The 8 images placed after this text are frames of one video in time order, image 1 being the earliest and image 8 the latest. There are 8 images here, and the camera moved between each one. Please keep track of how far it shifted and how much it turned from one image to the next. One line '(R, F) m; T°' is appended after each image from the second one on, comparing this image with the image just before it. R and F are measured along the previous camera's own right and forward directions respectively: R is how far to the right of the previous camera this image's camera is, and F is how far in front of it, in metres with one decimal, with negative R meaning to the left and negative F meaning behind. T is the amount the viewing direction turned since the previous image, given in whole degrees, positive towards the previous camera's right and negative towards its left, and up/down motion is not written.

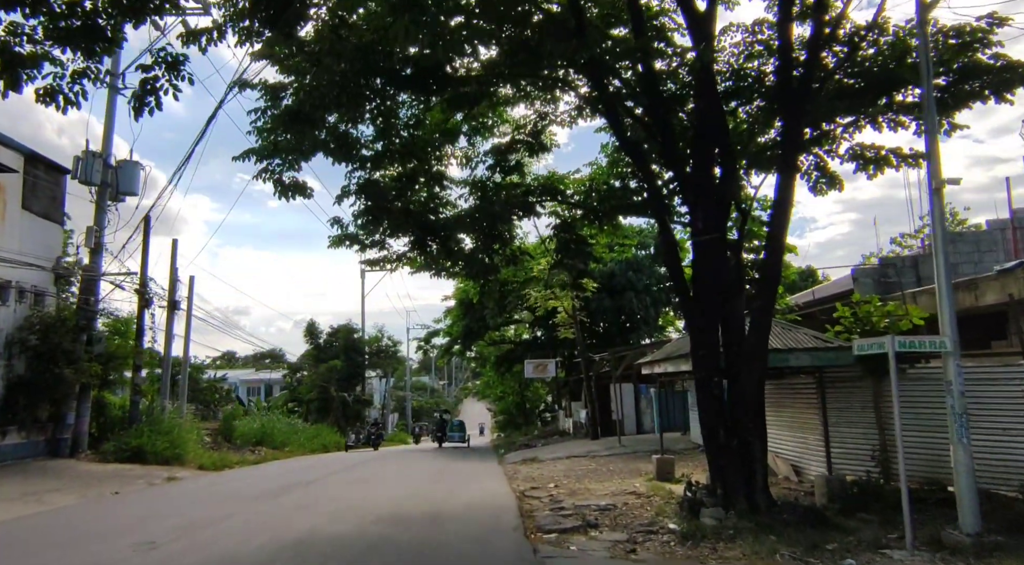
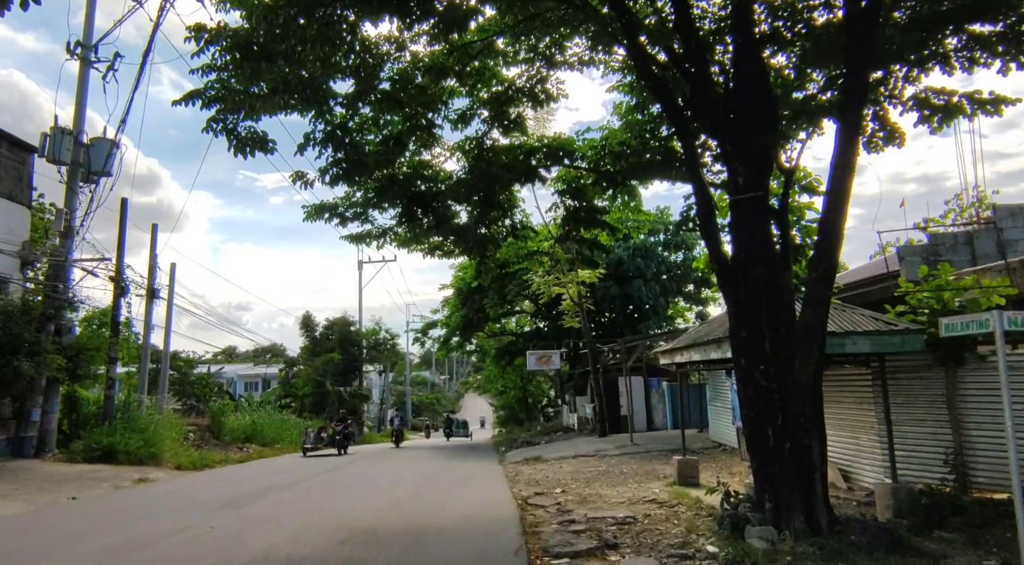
(0.0, +1.6) m; 0°
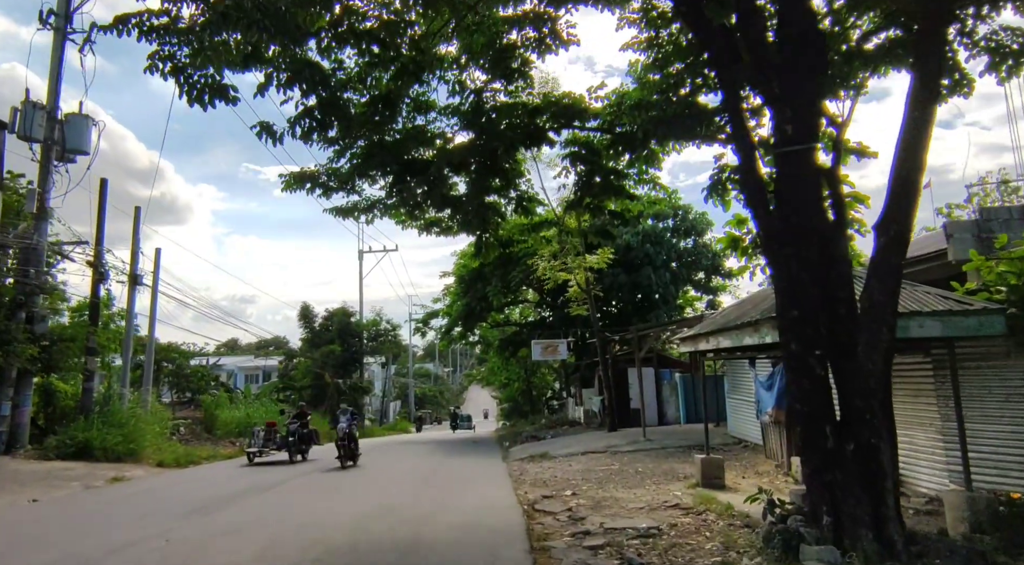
(0.0, +1.2) m; 0°
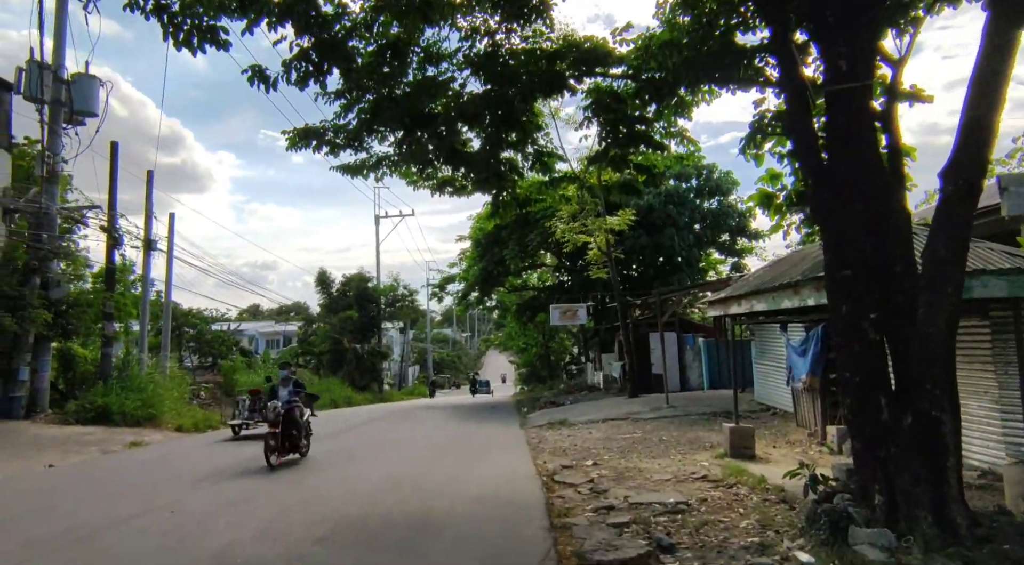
(0.0, +0.6) m; -1°
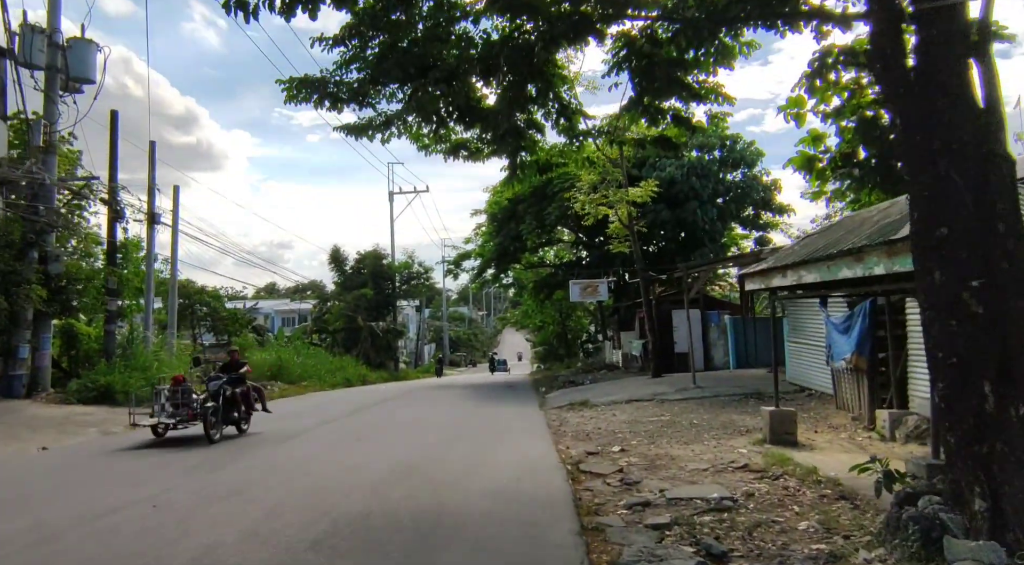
(-0.1, +0.8) m; -1°
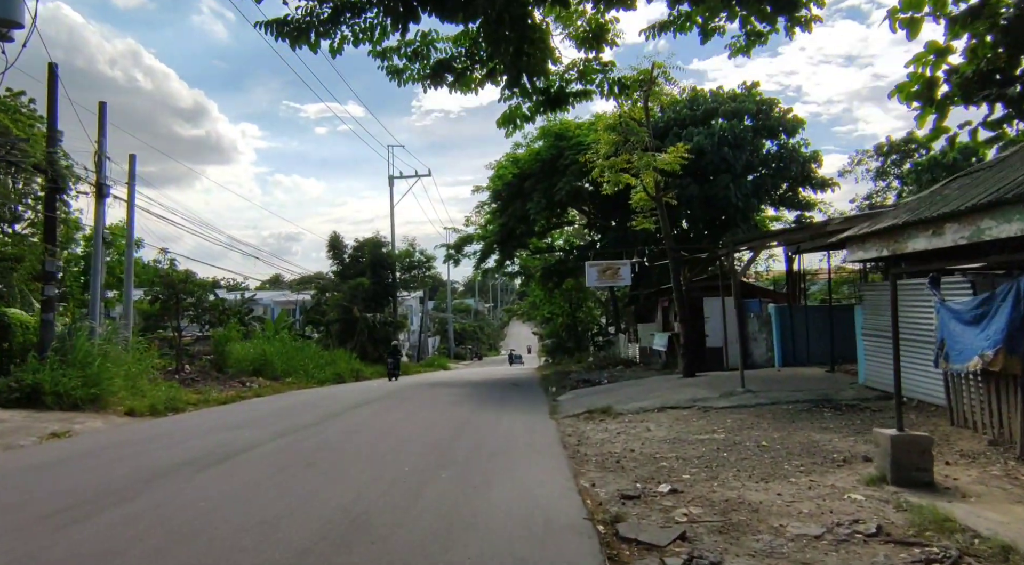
(0.0, +2.9) m; -1°
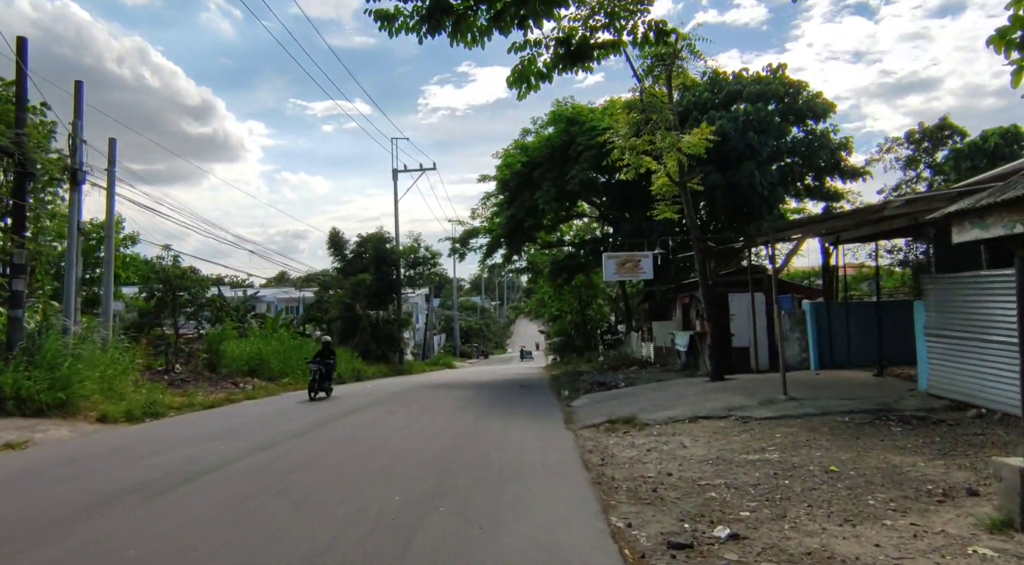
(-0.1, +1.4) m; 0°
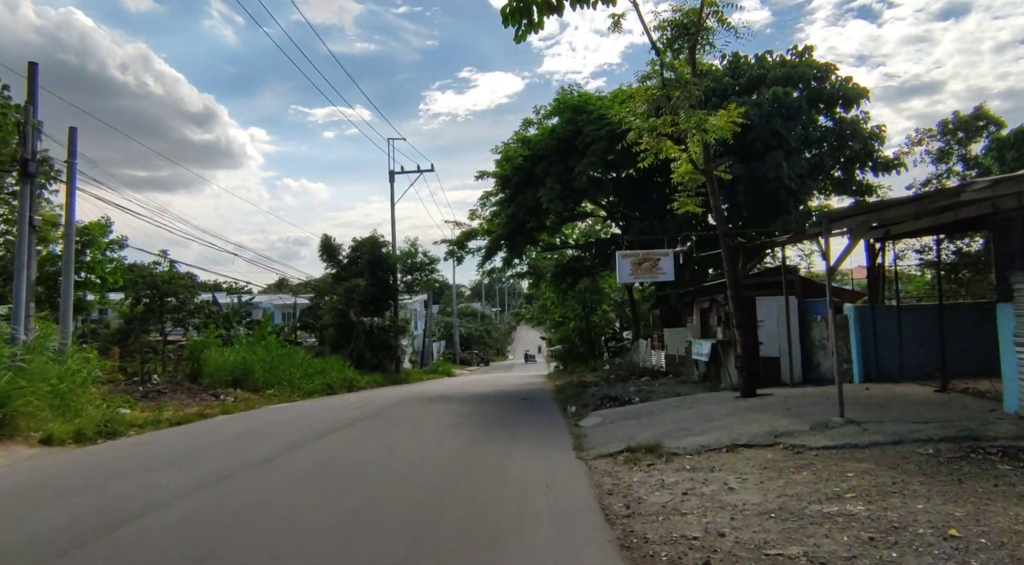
(0.0, +1.8) m; 0°
